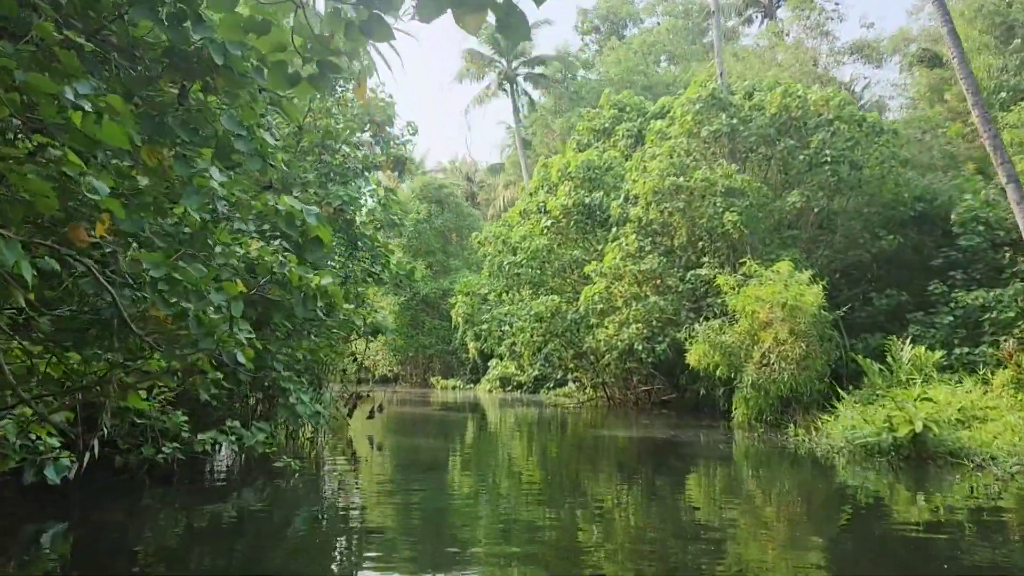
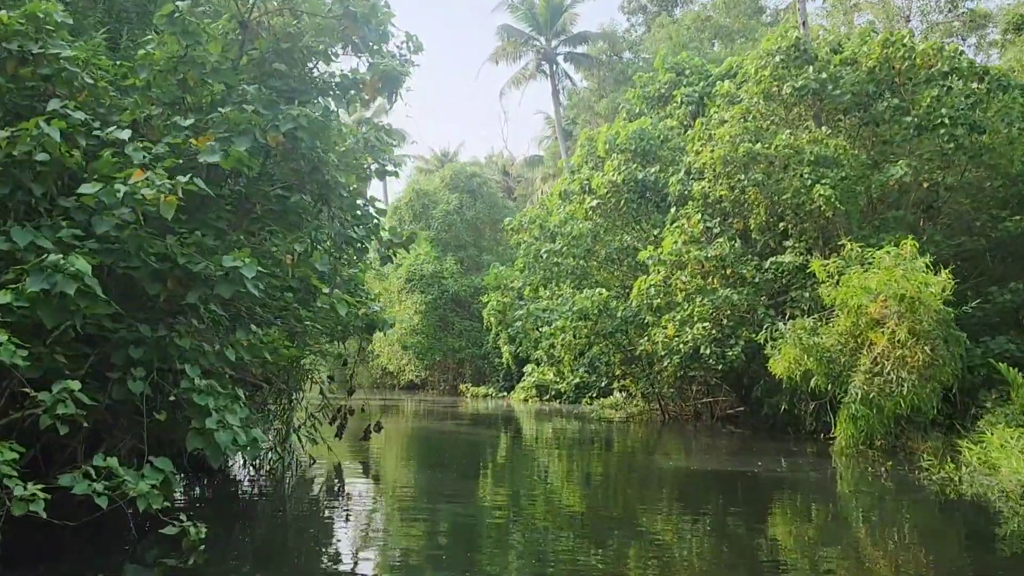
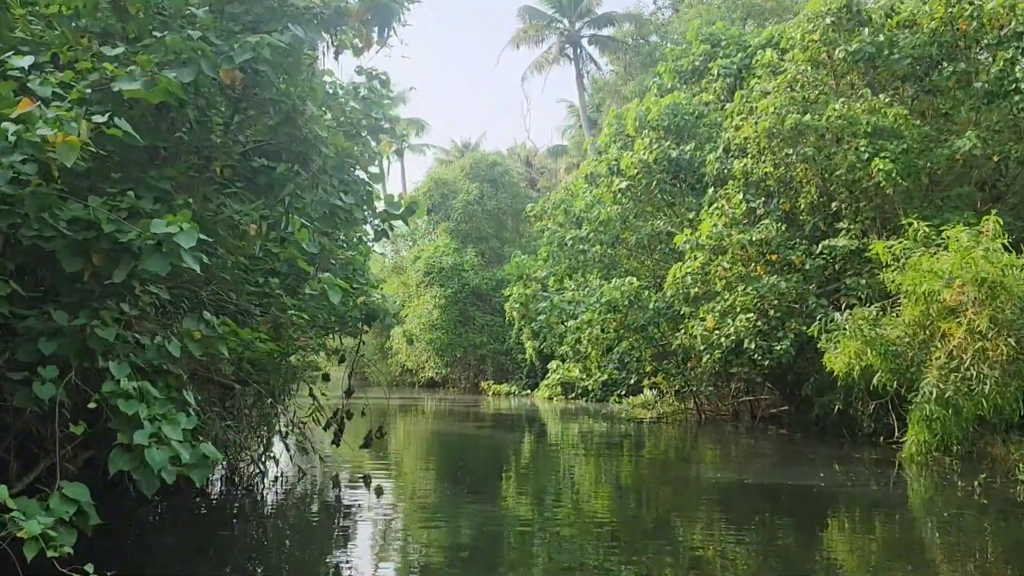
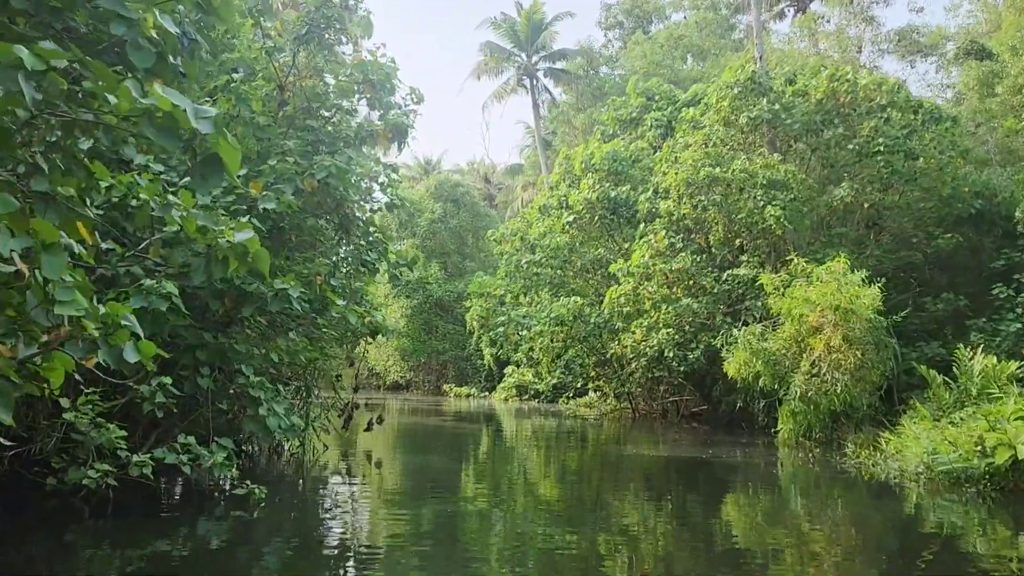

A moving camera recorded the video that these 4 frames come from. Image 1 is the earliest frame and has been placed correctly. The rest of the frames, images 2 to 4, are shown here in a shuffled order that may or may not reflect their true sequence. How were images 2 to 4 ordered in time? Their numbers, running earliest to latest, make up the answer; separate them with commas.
4, 2, 3
